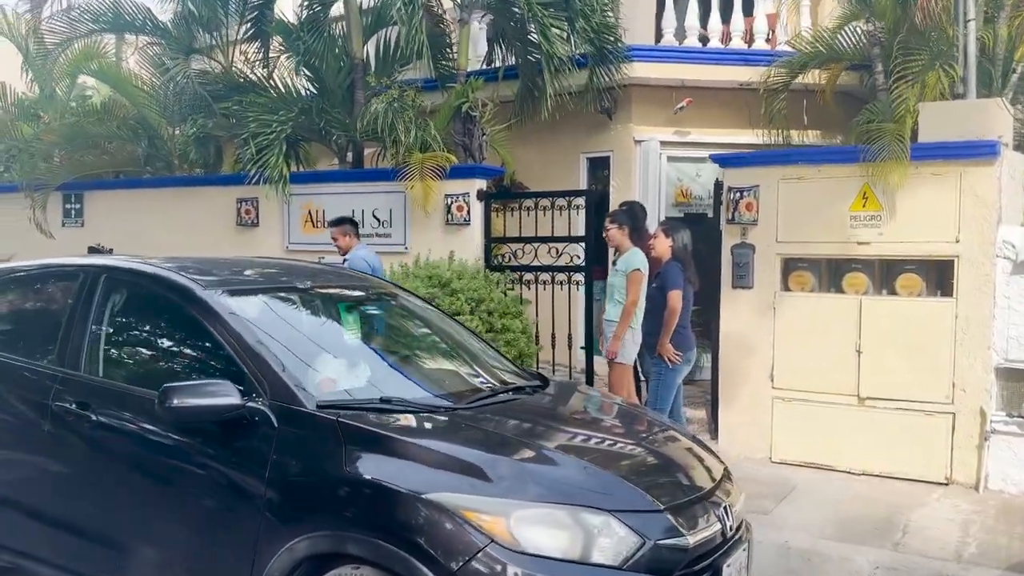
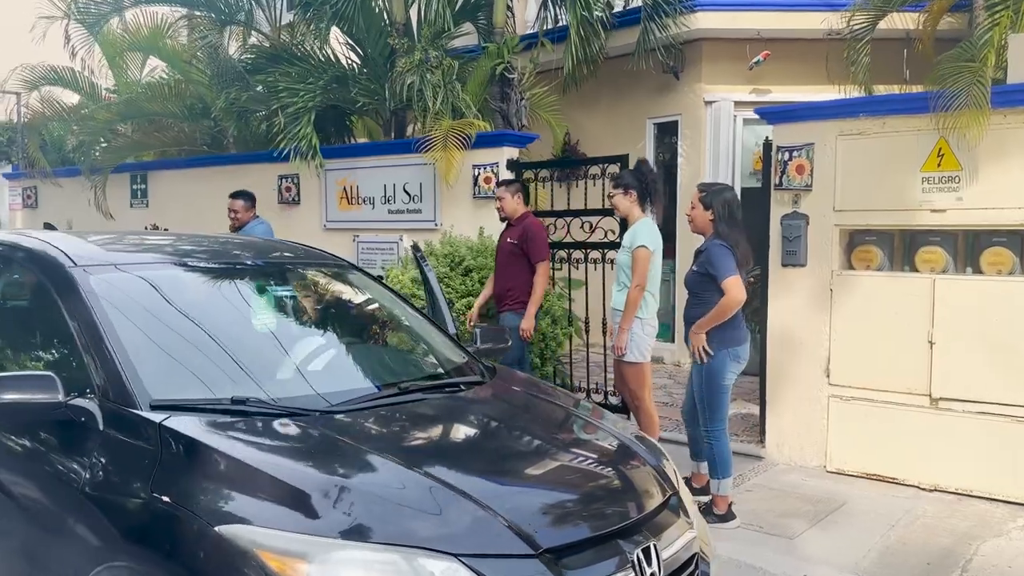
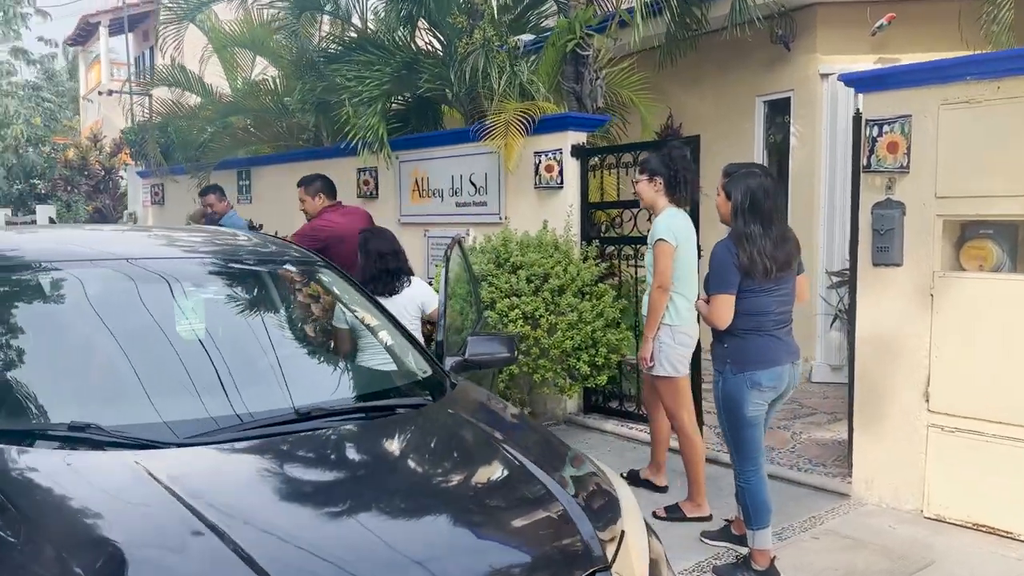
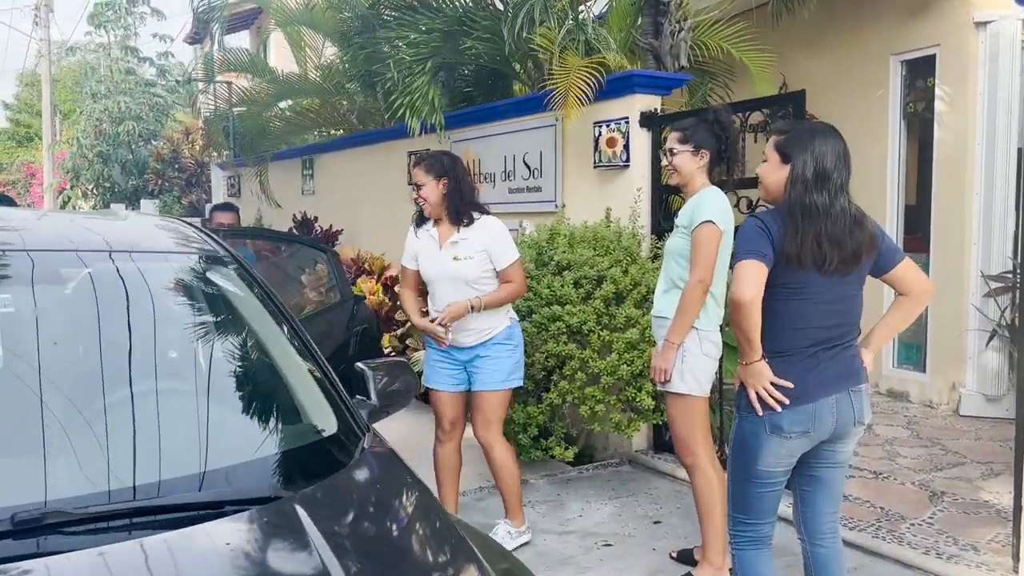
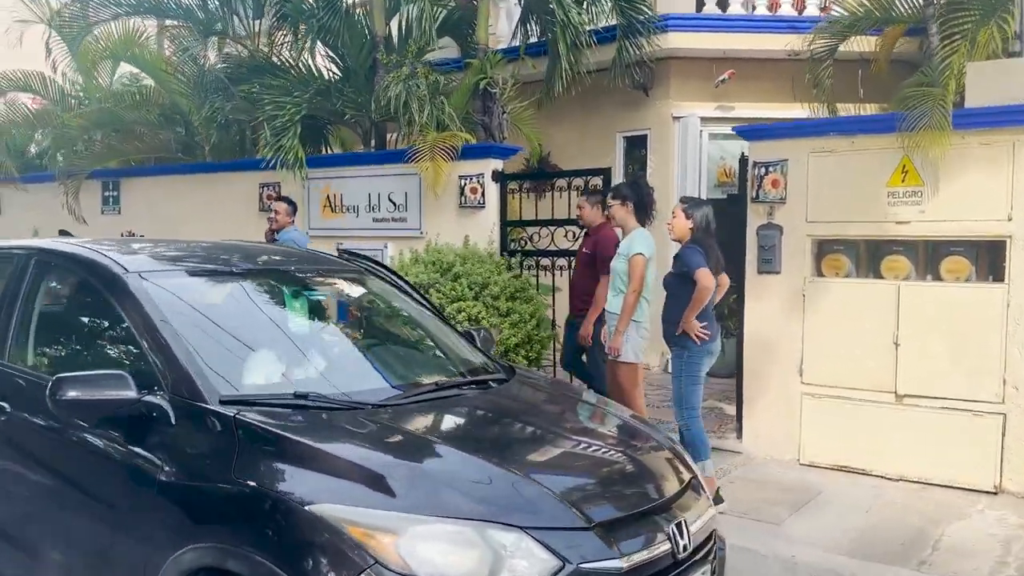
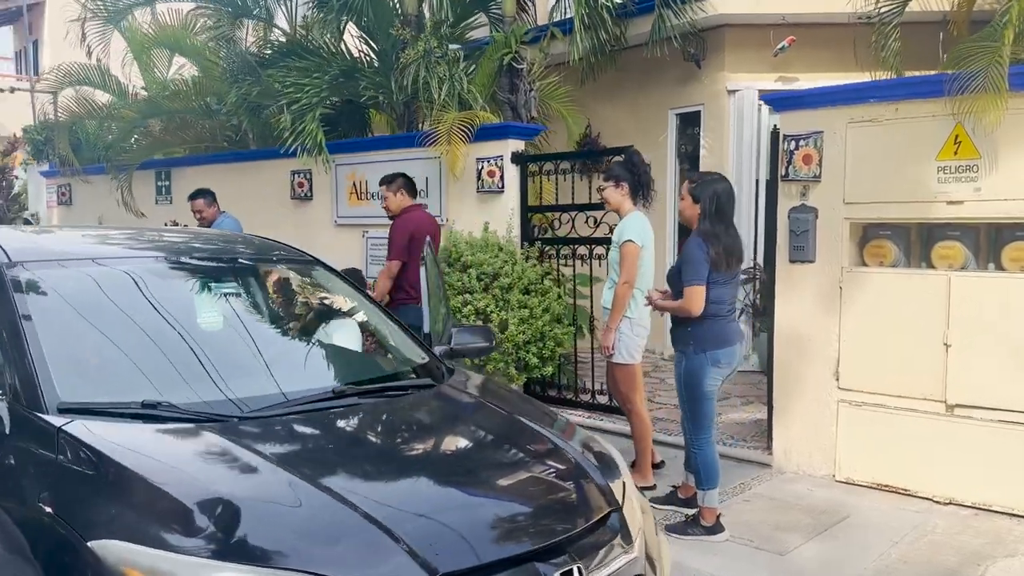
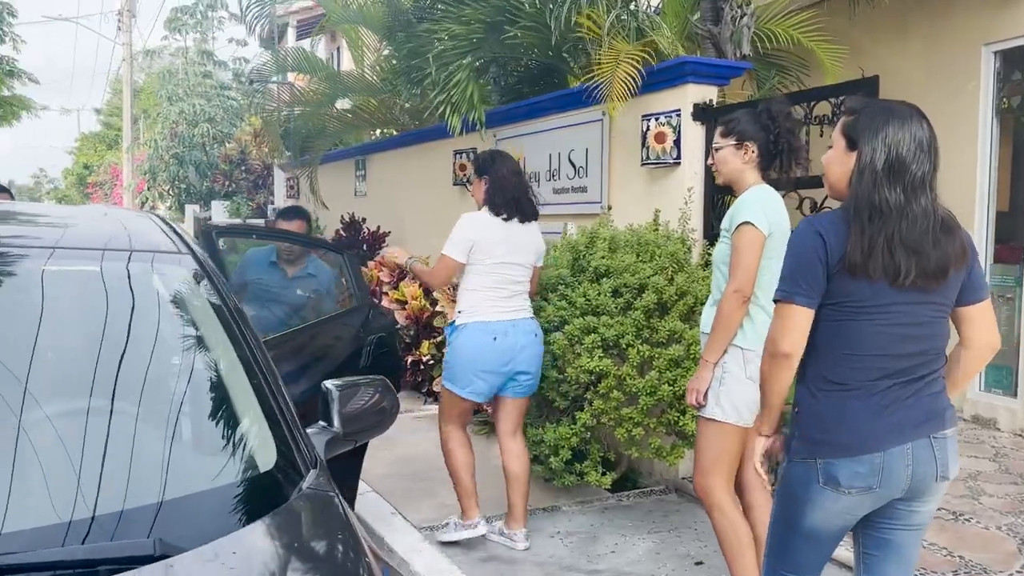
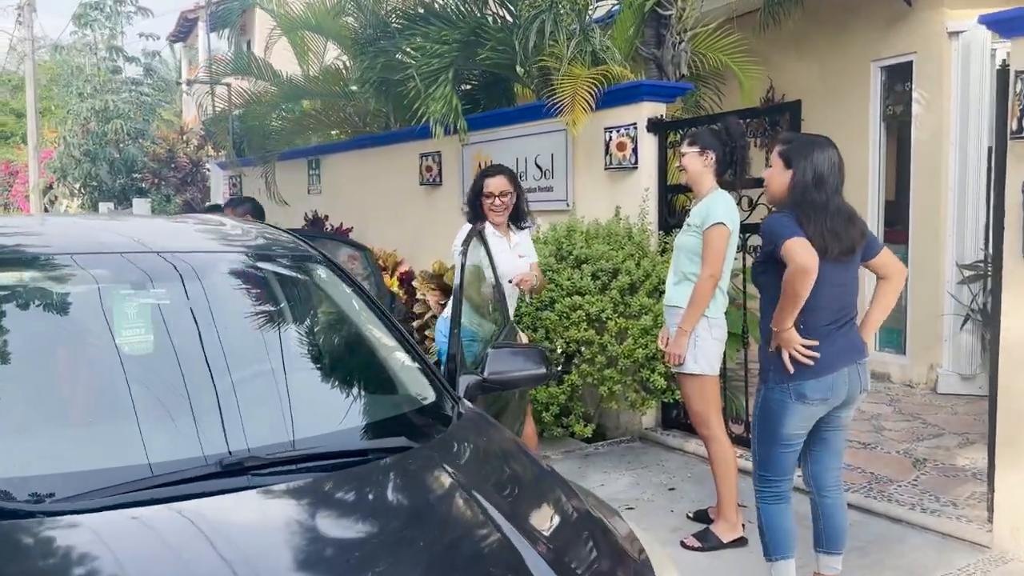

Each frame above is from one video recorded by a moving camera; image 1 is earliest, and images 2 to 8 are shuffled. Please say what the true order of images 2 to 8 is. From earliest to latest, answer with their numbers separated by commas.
5, 2, 6, 3, 8, 4, 7
